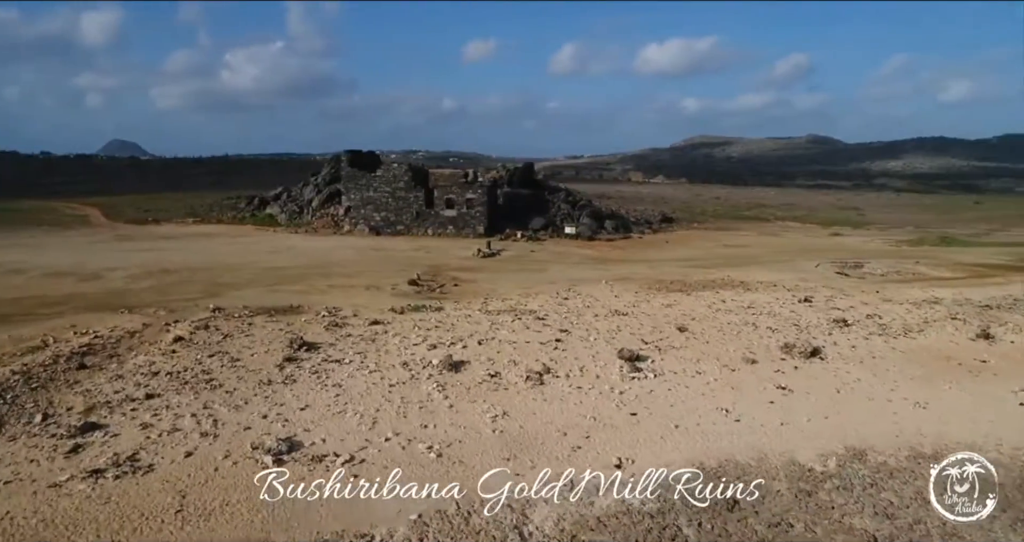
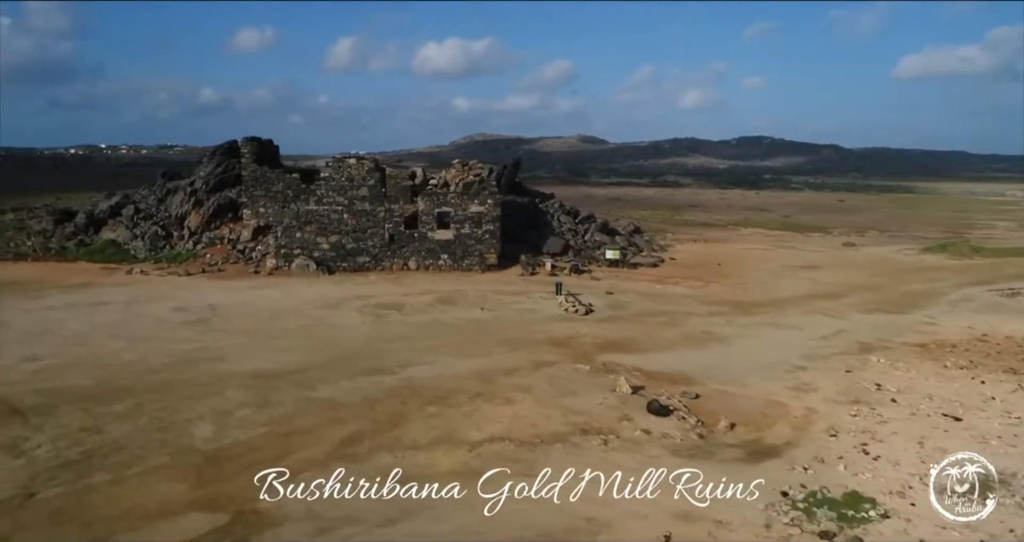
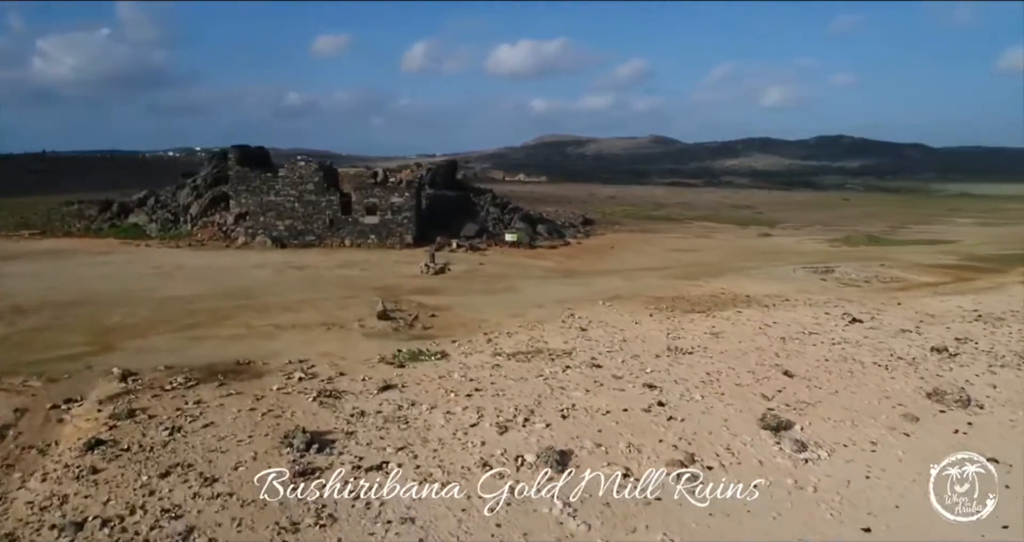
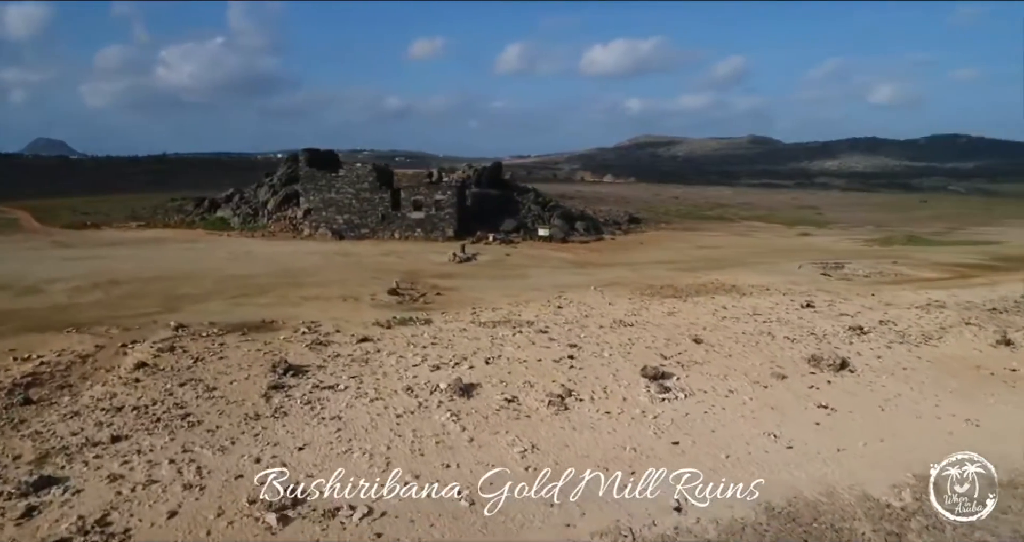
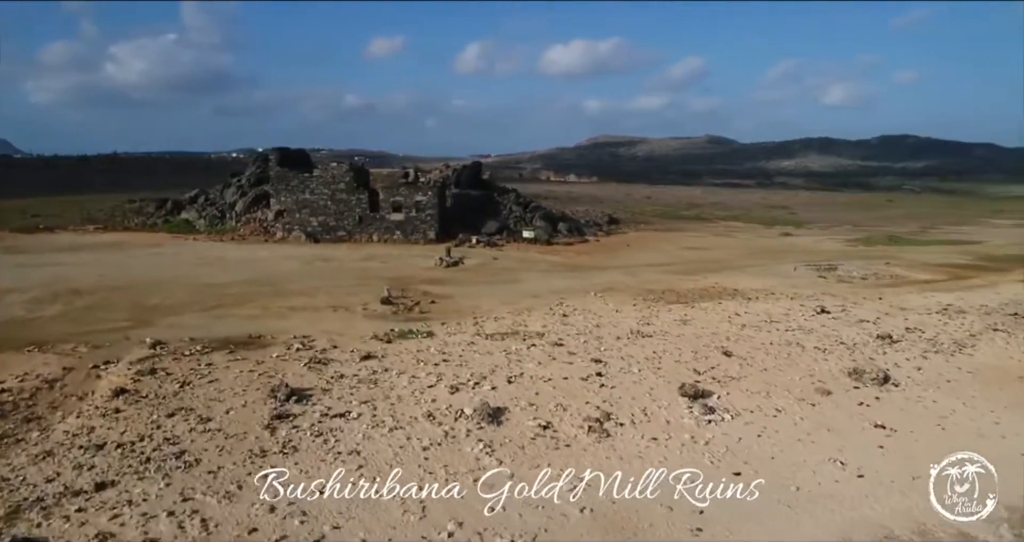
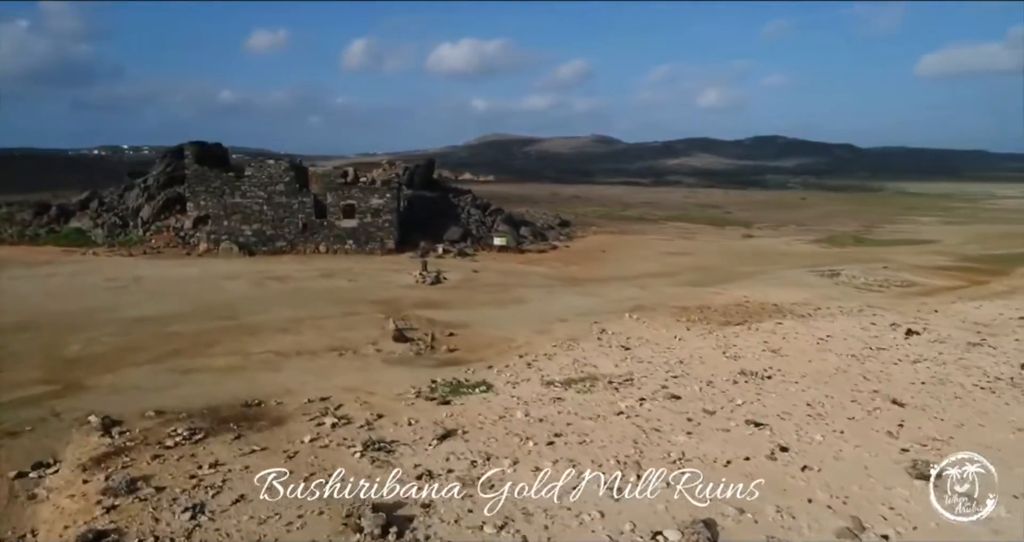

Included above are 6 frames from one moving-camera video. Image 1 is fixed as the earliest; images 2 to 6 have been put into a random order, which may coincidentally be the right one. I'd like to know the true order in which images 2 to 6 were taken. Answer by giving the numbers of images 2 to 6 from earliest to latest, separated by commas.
4, 5, 3, 6, 2
